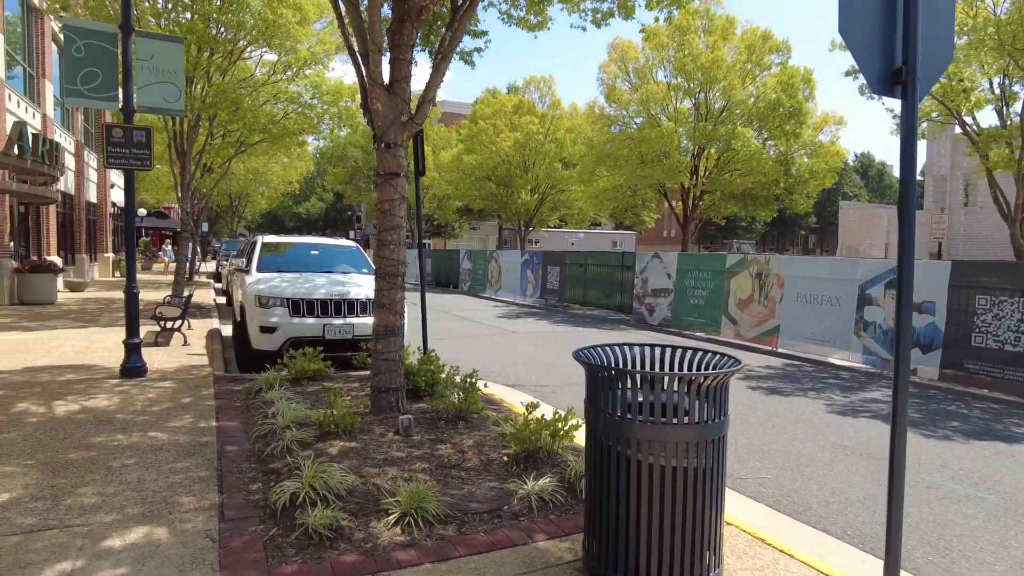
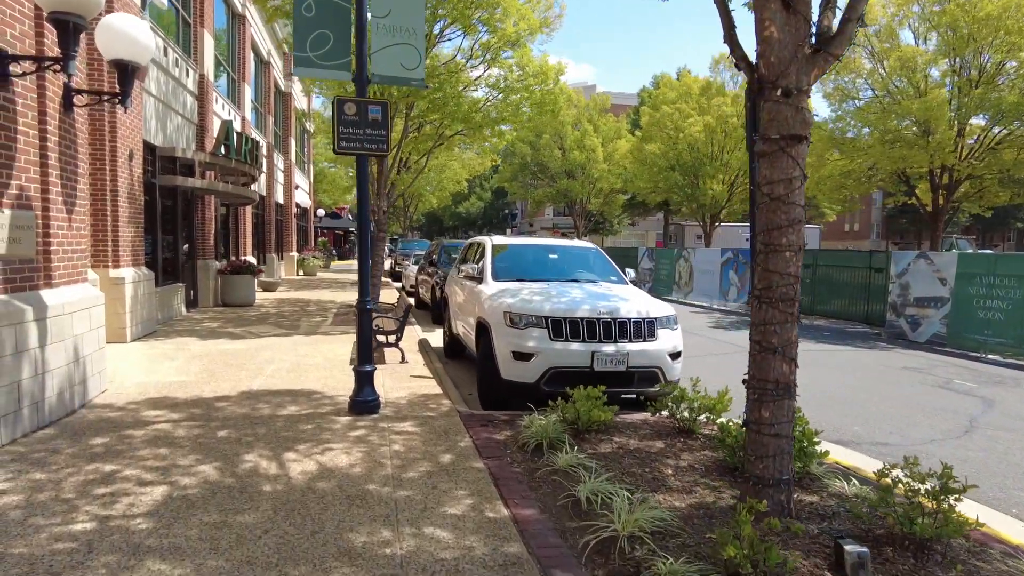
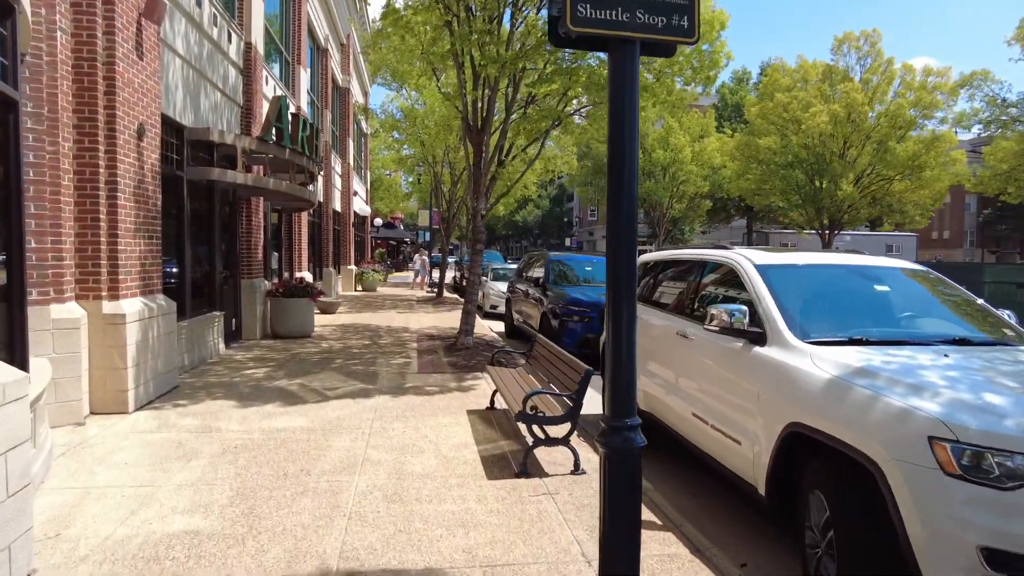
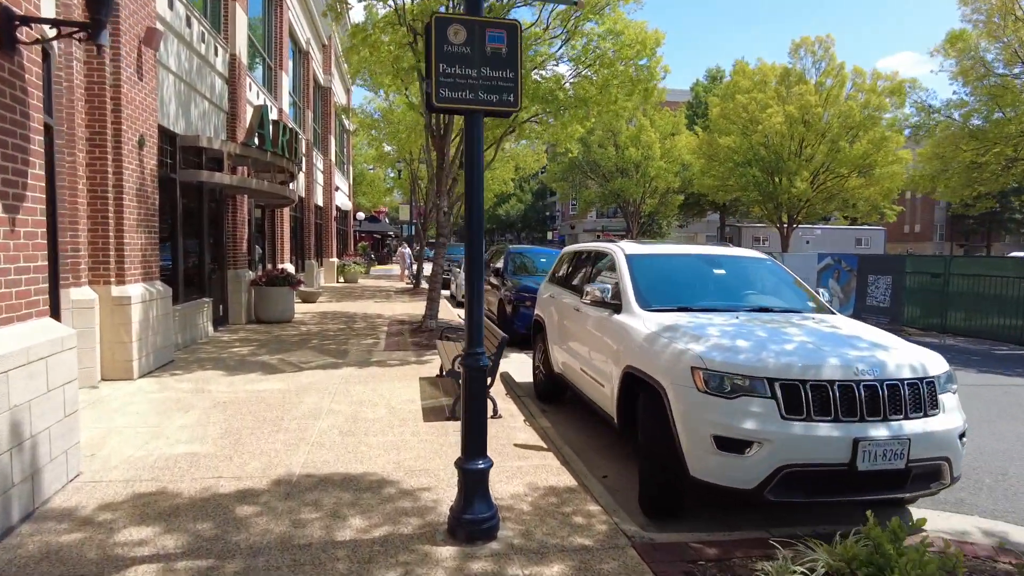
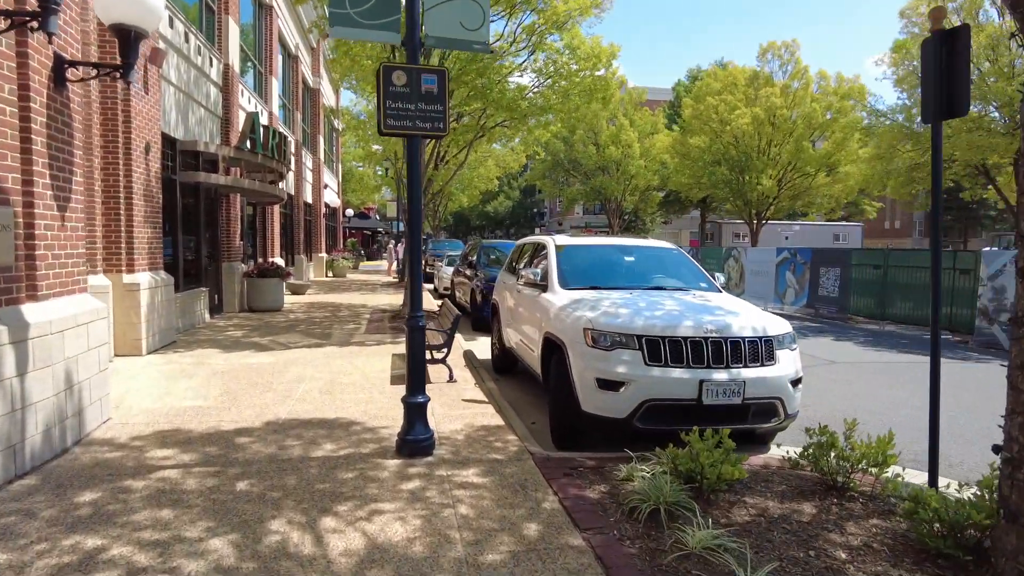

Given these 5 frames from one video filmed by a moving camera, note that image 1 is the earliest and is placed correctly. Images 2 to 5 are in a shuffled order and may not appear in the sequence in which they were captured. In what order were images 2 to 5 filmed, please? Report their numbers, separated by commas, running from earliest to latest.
2, 5, 4, 3
